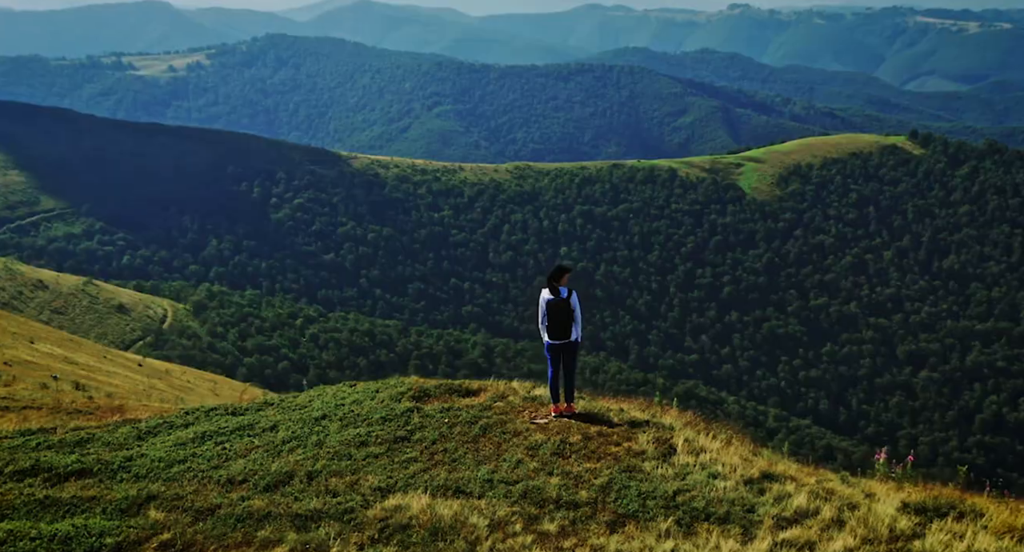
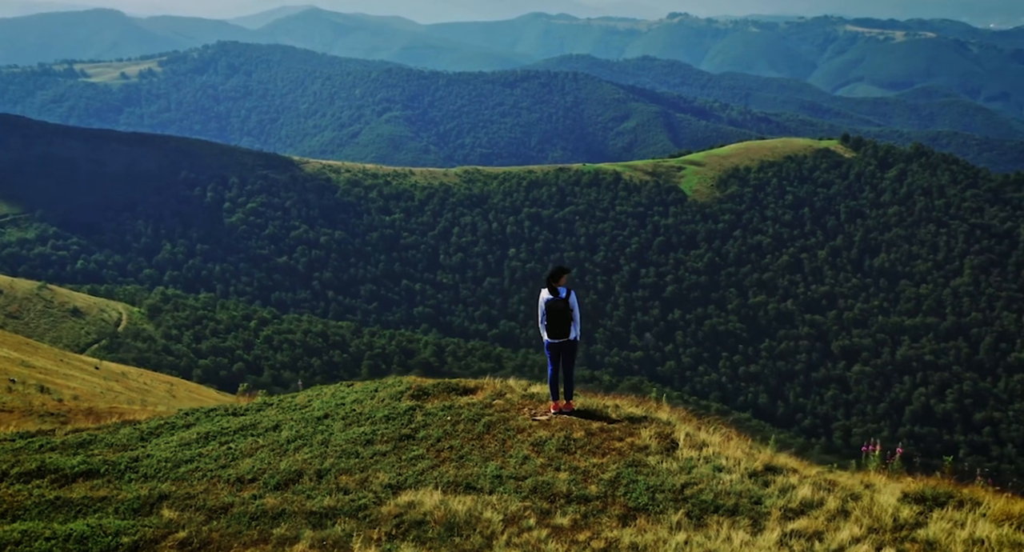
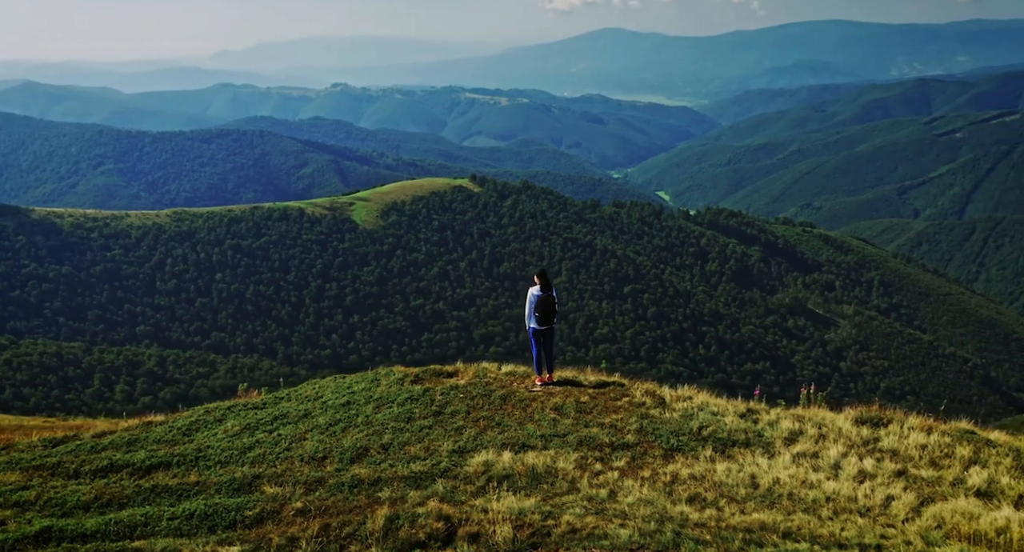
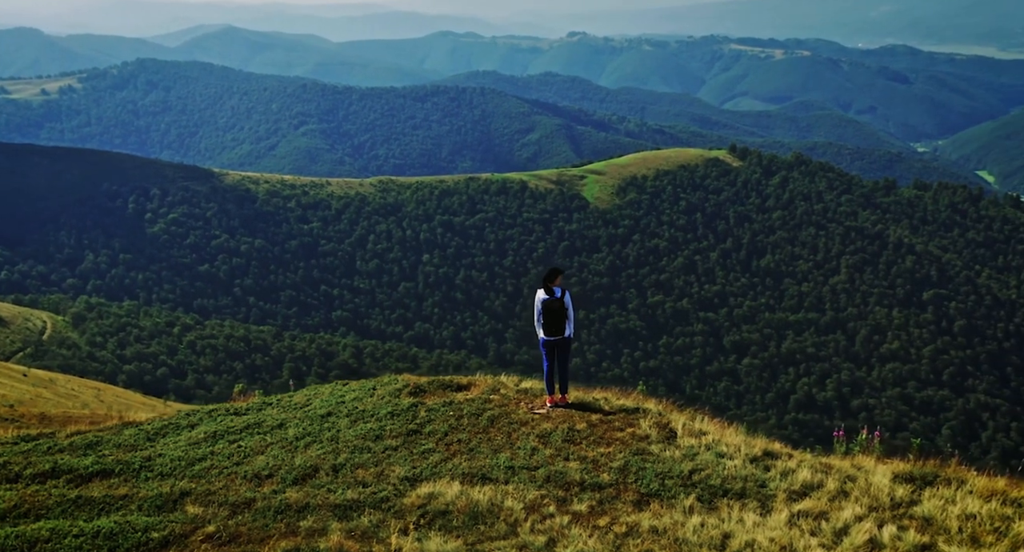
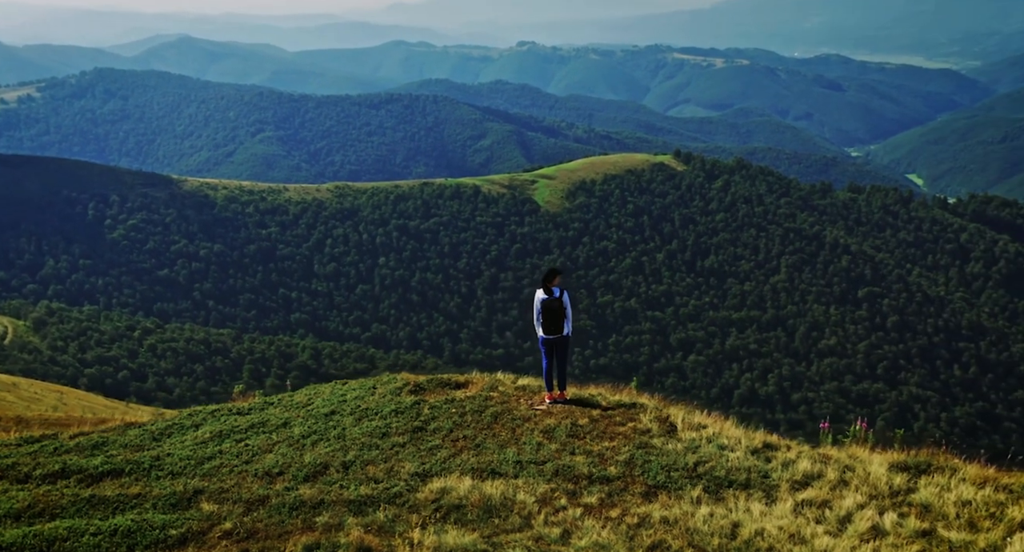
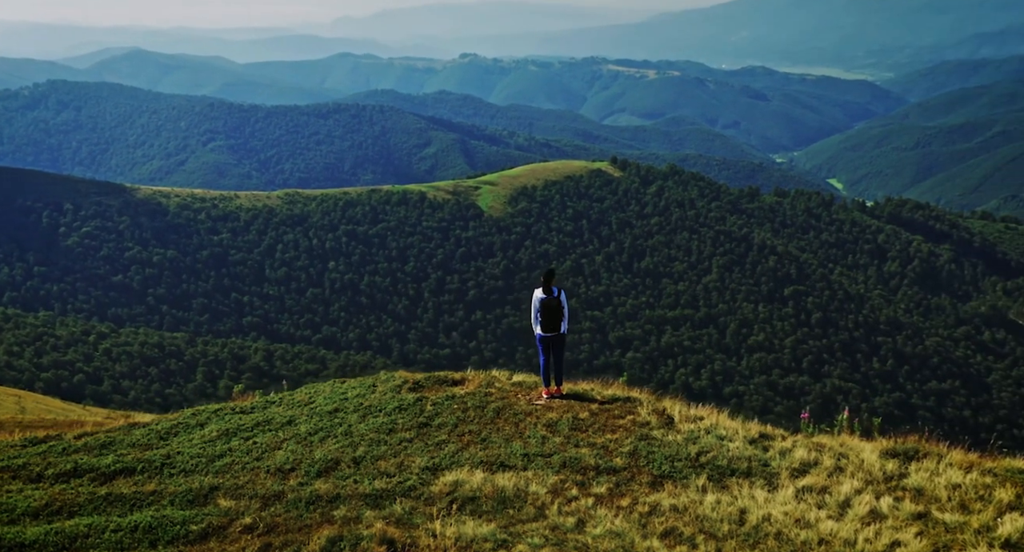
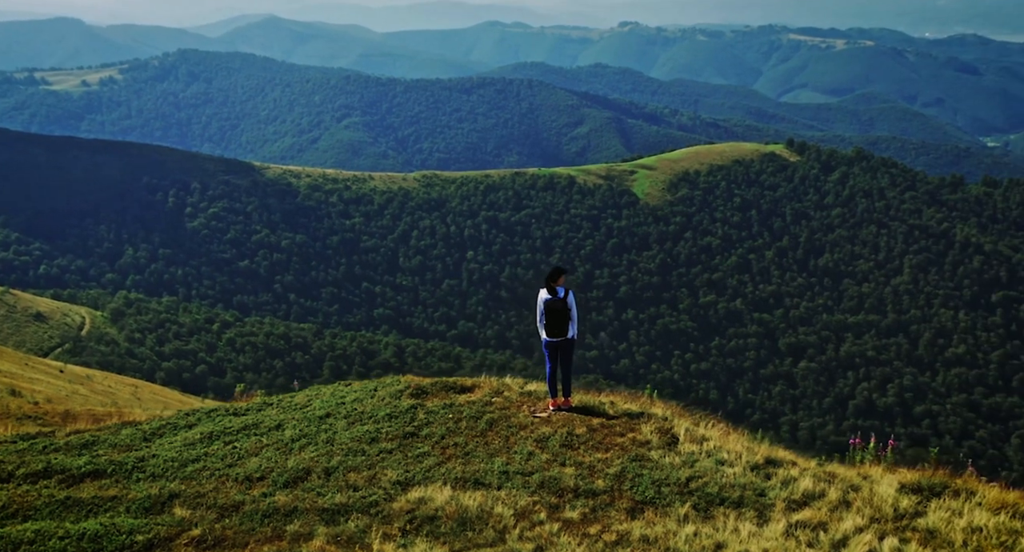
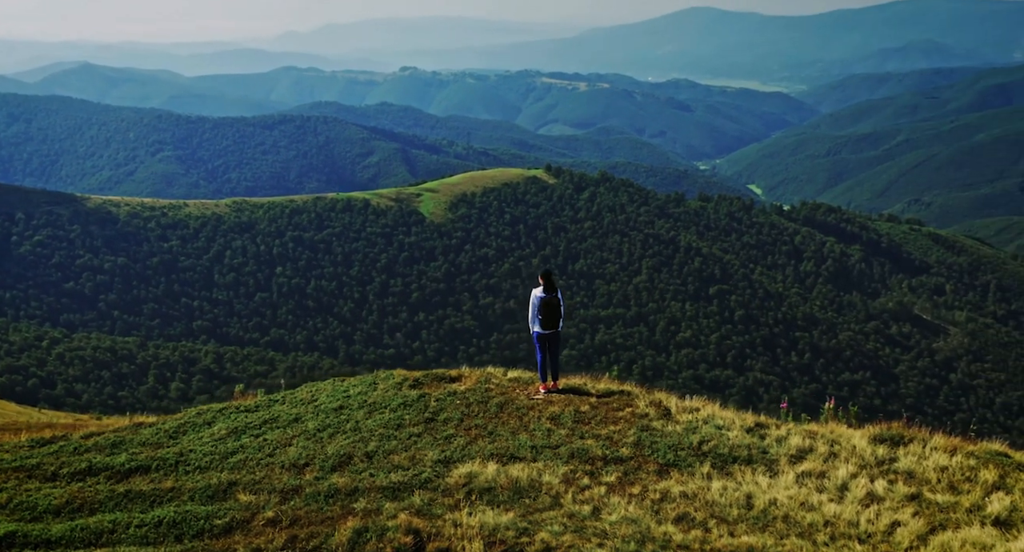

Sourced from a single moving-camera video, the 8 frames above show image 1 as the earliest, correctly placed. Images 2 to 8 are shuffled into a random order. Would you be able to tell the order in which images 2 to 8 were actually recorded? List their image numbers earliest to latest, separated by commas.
2, 7, 4, 5, 6, 8, 3
